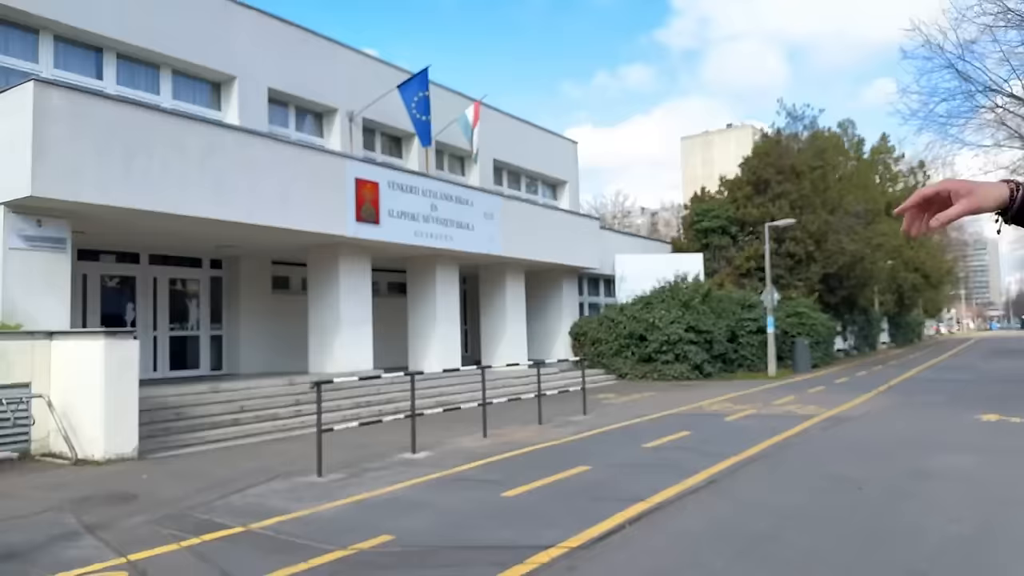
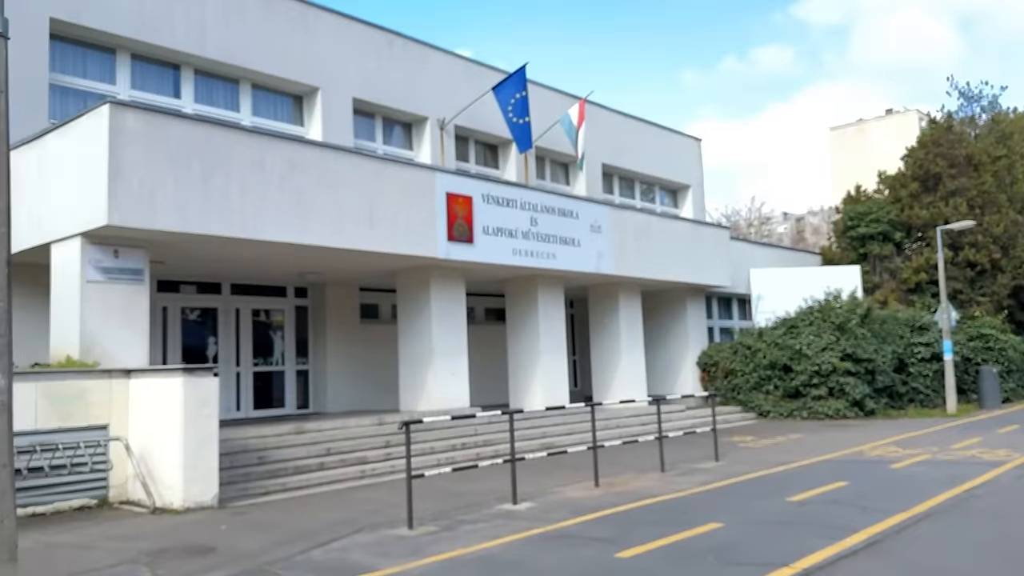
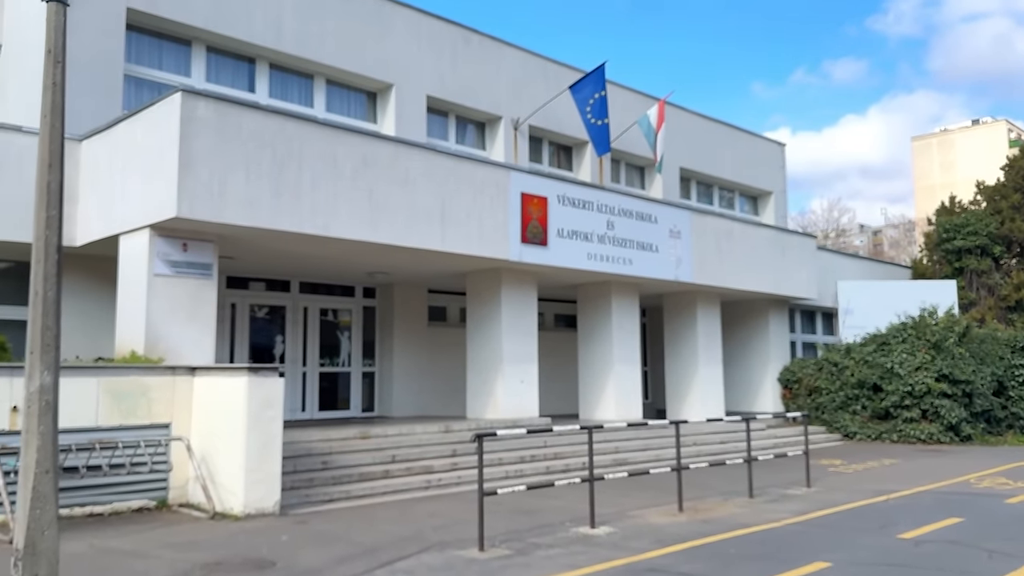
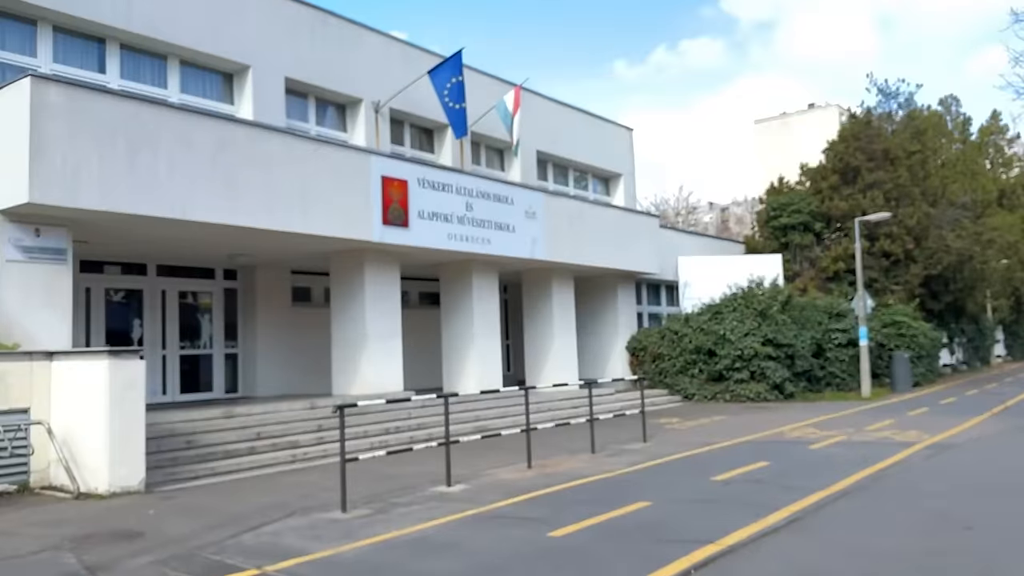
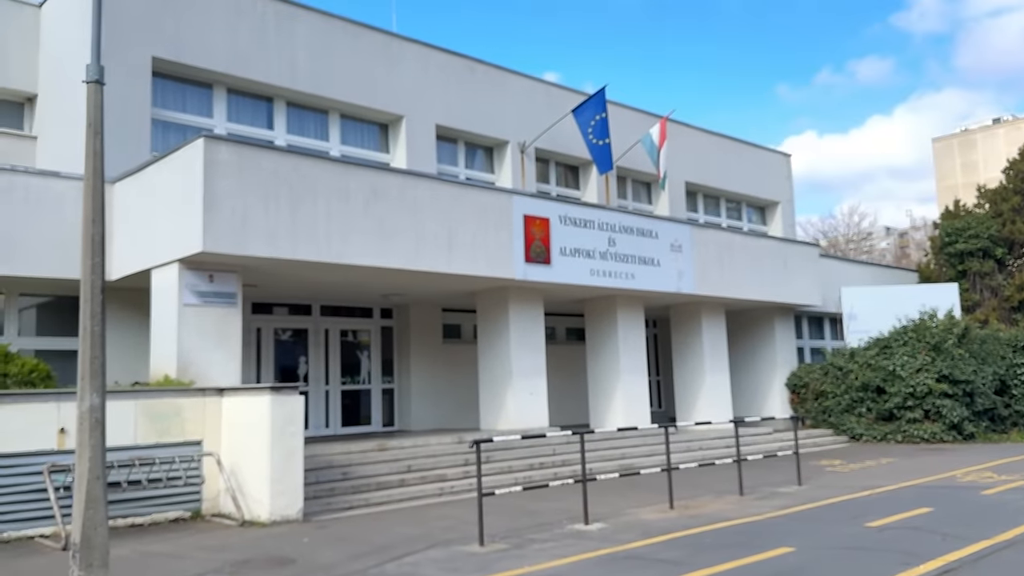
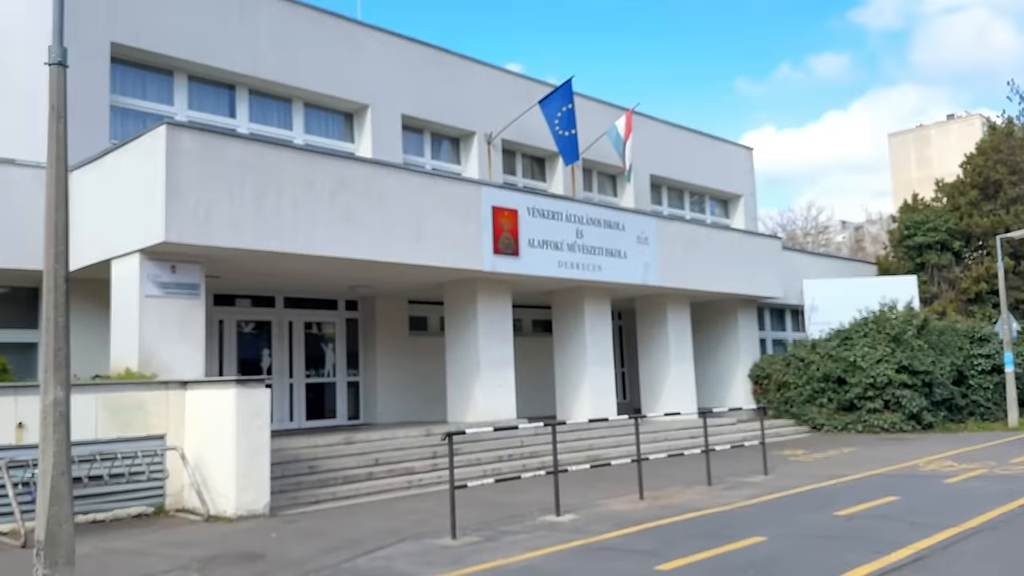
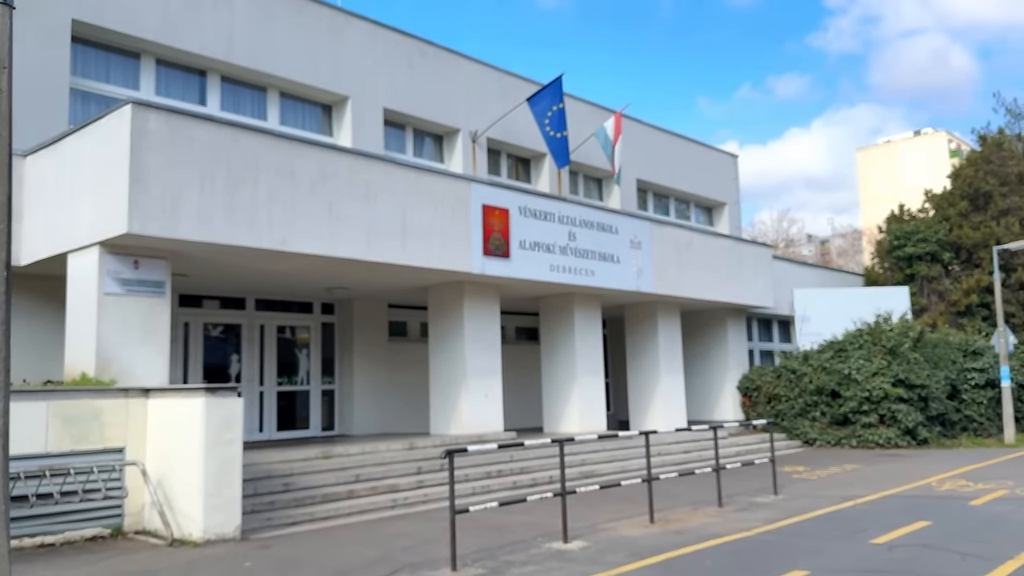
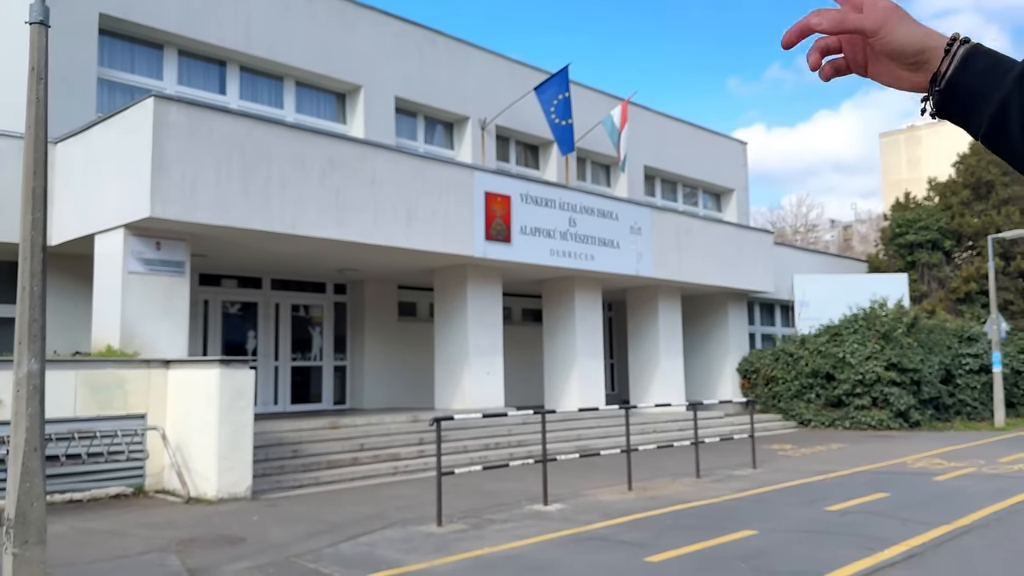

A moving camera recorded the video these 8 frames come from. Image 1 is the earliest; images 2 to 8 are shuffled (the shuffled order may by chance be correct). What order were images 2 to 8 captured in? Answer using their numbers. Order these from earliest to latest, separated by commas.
4, 2, 6, 5, 8, 3, 7
